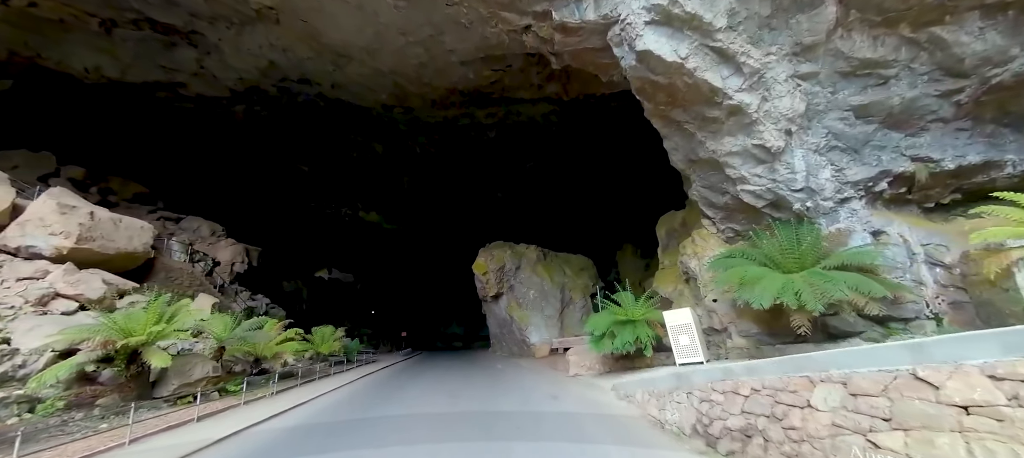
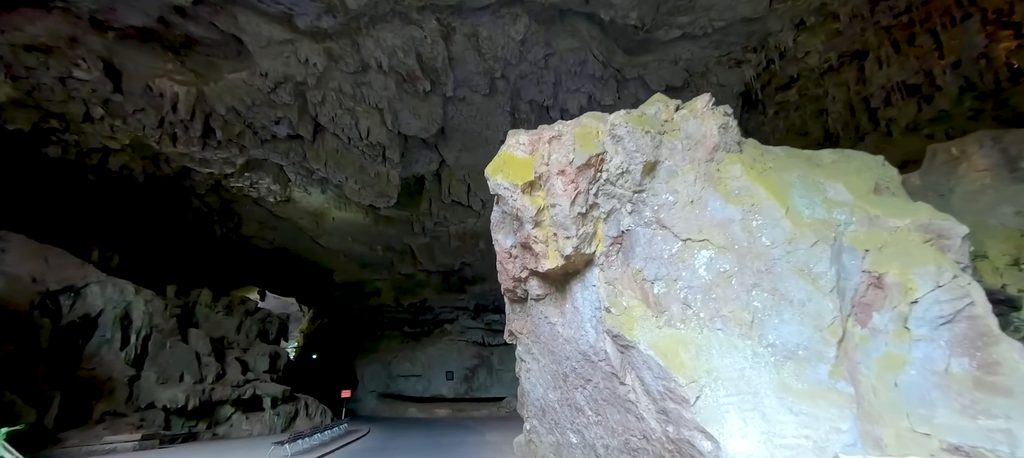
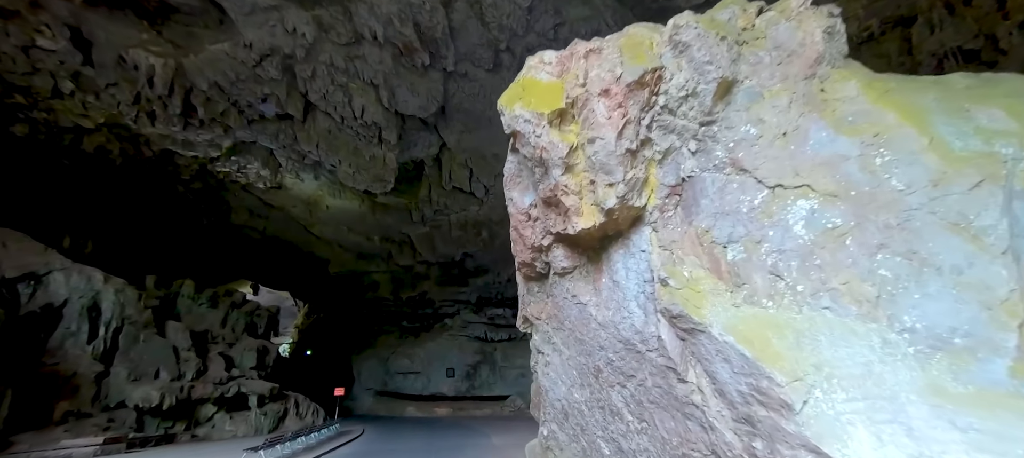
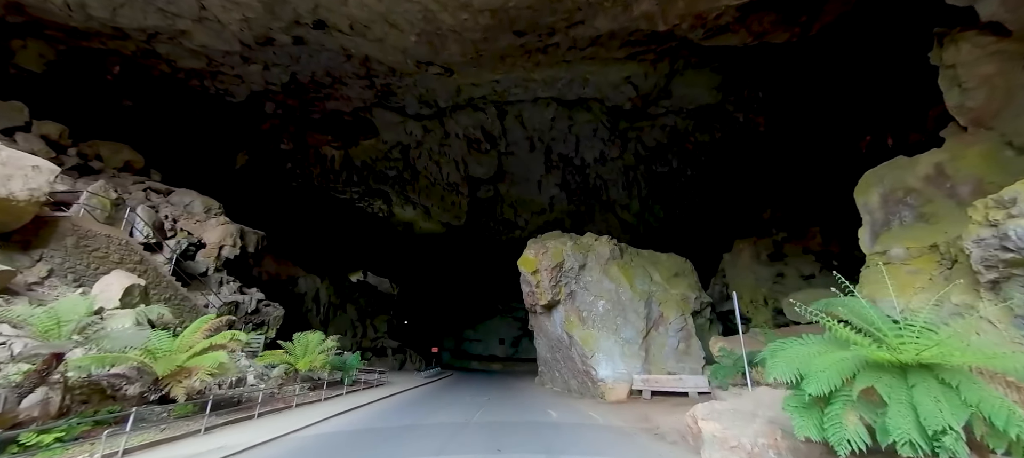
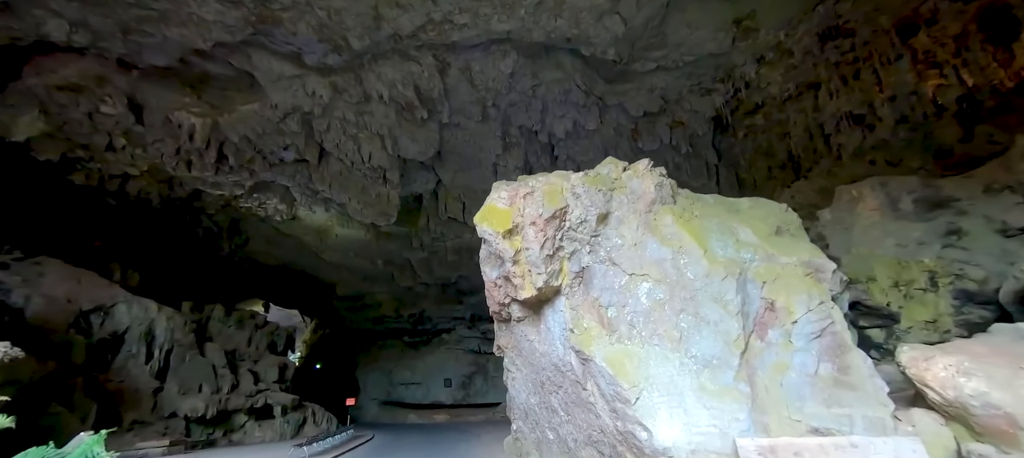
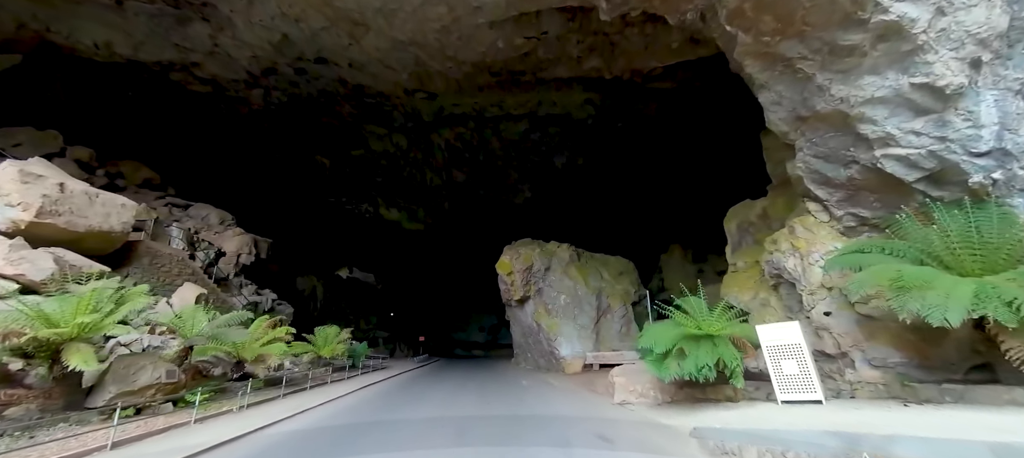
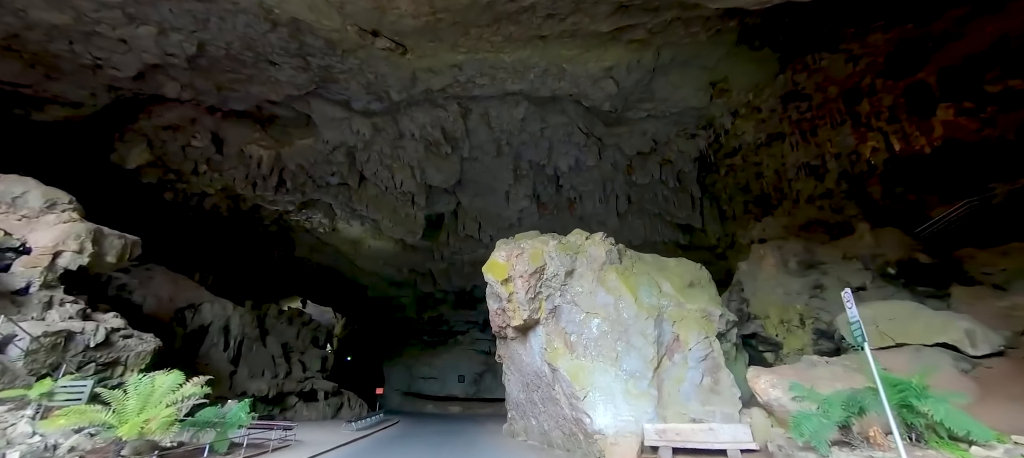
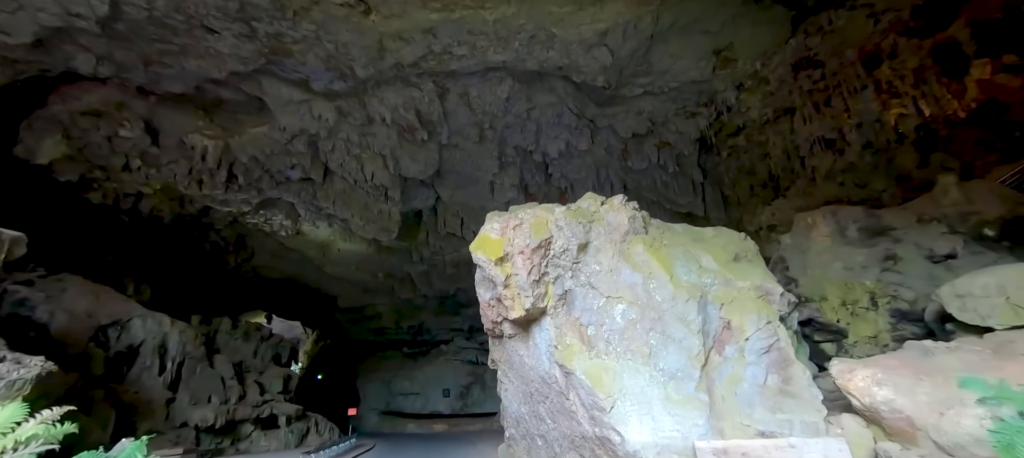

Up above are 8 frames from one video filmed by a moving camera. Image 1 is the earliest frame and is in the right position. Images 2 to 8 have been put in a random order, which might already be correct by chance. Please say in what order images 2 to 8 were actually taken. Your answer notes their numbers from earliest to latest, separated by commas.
6, 4, 7, 8, 5, 2, 3
